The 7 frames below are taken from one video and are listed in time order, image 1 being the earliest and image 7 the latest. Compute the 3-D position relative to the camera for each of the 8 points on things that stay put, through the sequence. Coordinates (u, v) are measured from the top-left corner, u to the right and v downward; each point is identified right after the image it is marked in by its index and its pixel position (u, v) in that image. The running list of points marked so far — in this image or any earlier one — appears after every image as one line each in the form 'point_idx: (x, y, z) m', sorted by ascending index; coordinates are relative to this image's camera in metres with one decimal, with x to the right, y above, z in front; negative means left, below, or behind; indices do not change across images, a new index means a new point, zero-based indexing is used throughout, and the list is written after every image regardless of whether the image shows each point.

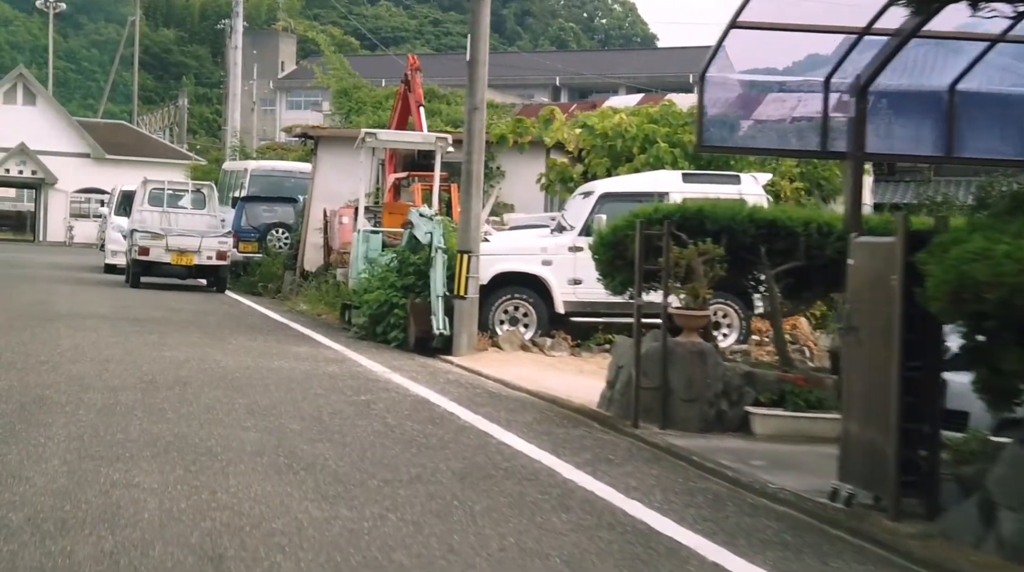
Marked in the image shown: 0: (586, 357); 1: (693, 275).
0: (+0.8, -0.8, +14.6) m
1: (+1.4, +0.1, +10.0) m
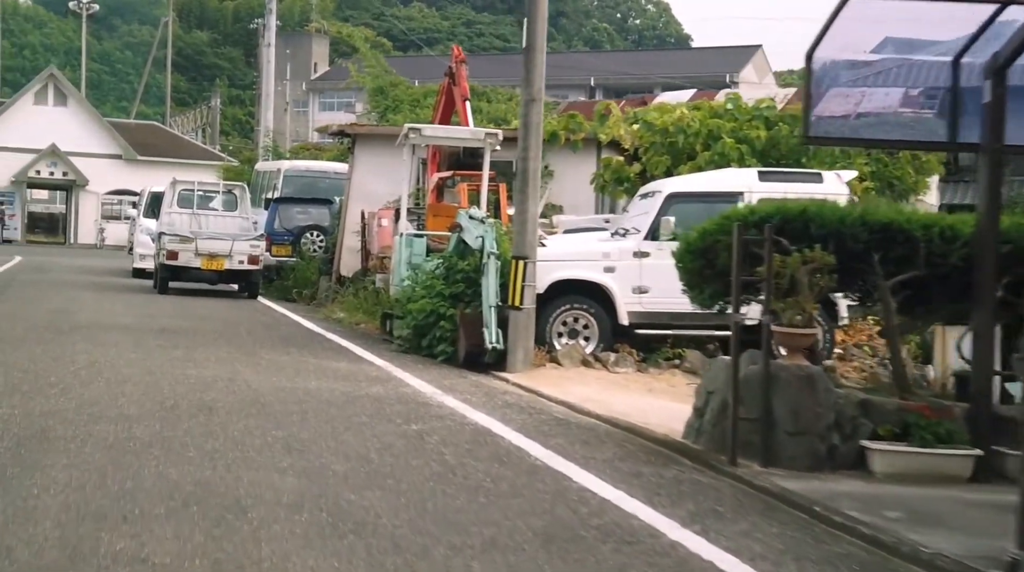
0: (+1.5, -0.9, +13.2) m
1: (+1.9, 0.0, +8.6) m
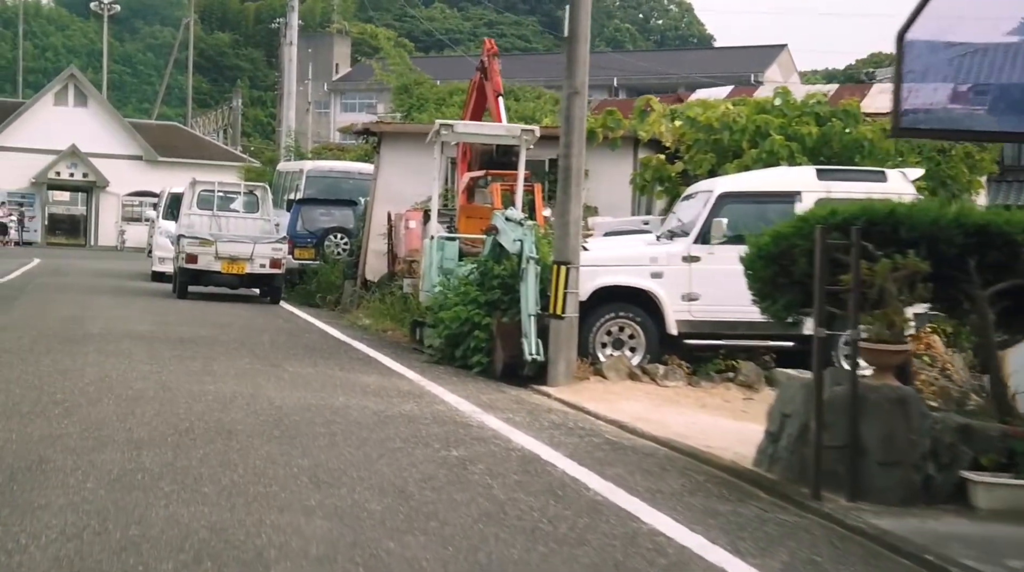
0: (+1.9, -1.0, +12.3) m
1: (+2.2, -0.1, +7.7) m
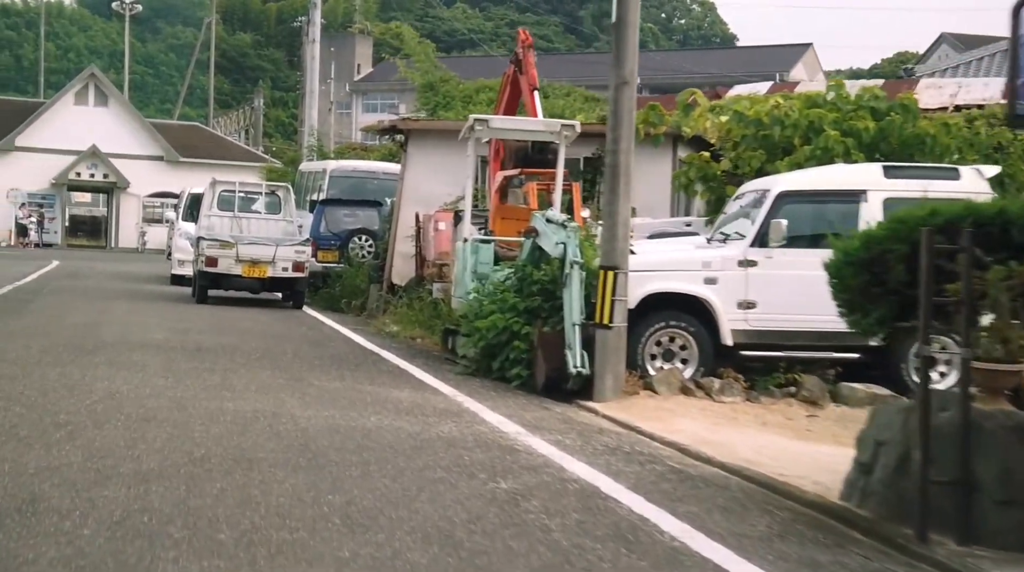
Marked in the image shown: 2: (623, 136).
0: (+2.2, -1.0, +11.3) m
1: (+2.5, -0.1, +6.7) m
2: (+1.0, +1.3, +11.3) m
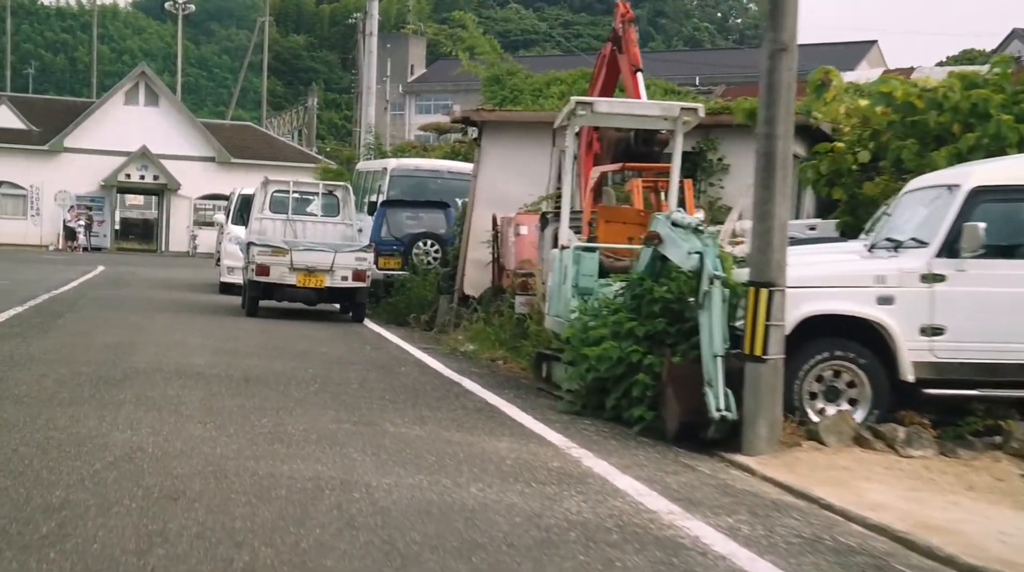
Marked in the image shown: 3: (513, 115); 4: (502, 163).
0: (+3.1, -1.2, +8.8) m
1: (+3.2, -0.3, +4.2) m
2: (+1.9, +1.2, +8.9) m
3: (0.0, +2.5, +18.9) m
4: (-0.1, +1.8, +19.2) m
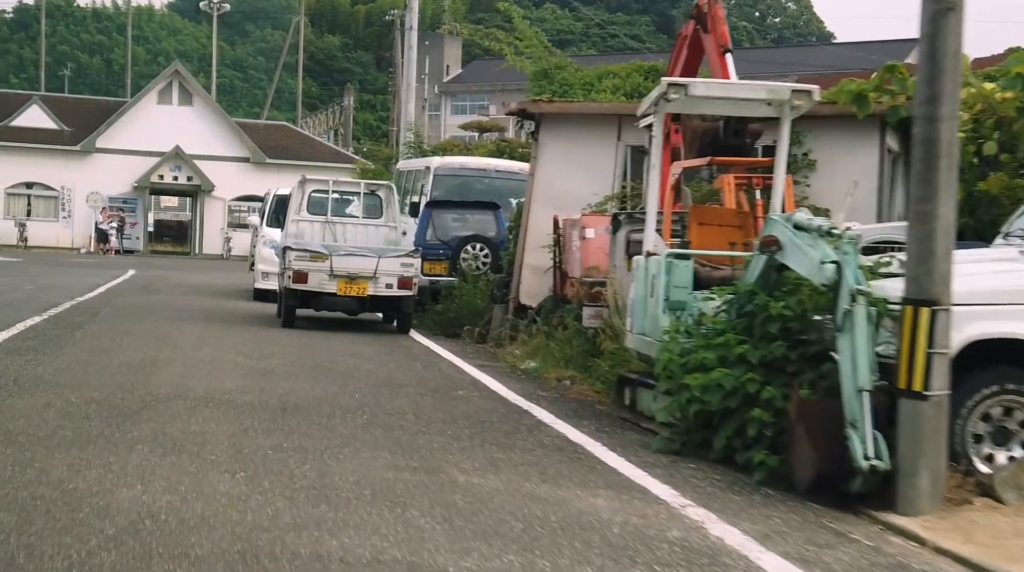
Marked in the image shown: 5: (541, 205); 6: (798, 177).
0: (+3.7, -1.3, +7.0) m
1: (+3.7, -0.4, +2.4) m
2: (+2.4, +1.1, +7.2) m
3: (+0.8, +2.4, +17.2) m
4: (+0.7, +1.7, +17.5) m
5: (+0.4, +1.1, +17.5) m
6: (+3.6, +1.4, +16.1) m
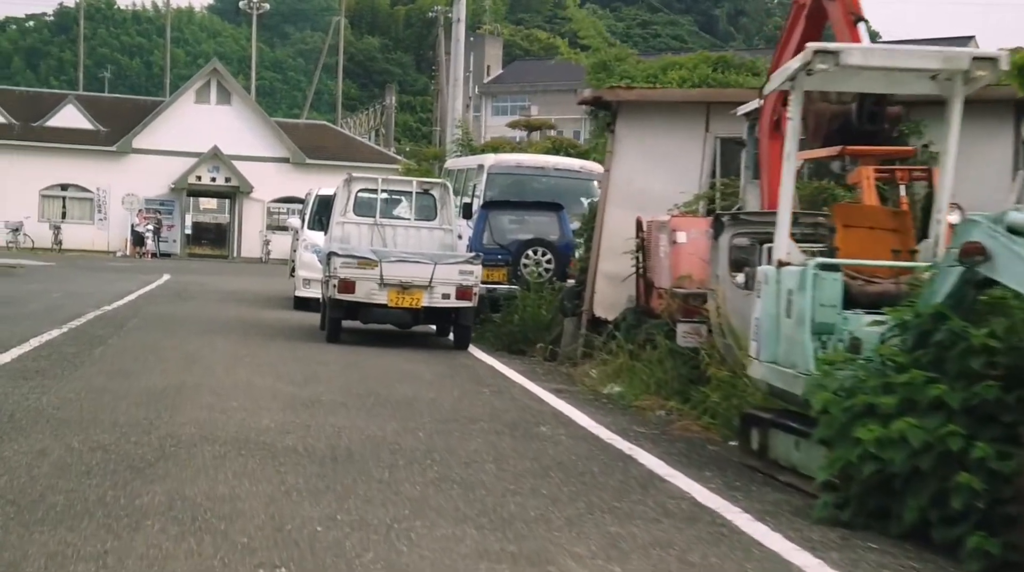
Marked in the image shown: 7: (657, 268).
0: (+4.2, -1.4, +4.9) m
1: (+4.1, -0.5, +0.3) m
2: (+3.0, +1.0, +5.1) m
3: (+1.7, +2.3, +15.2) m
4: (+1.6, +1.6, +15.5) m
5: (+1.3, +1.0, +15.5) m
6: (+4.4, +1.2, +14.1) m
7: (+1.5, +0.2, +13.1) m
